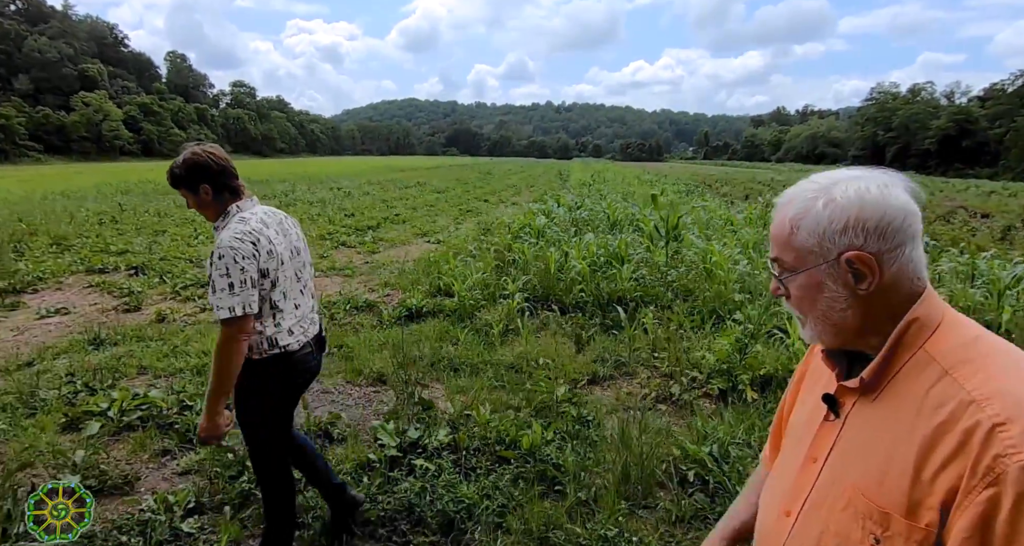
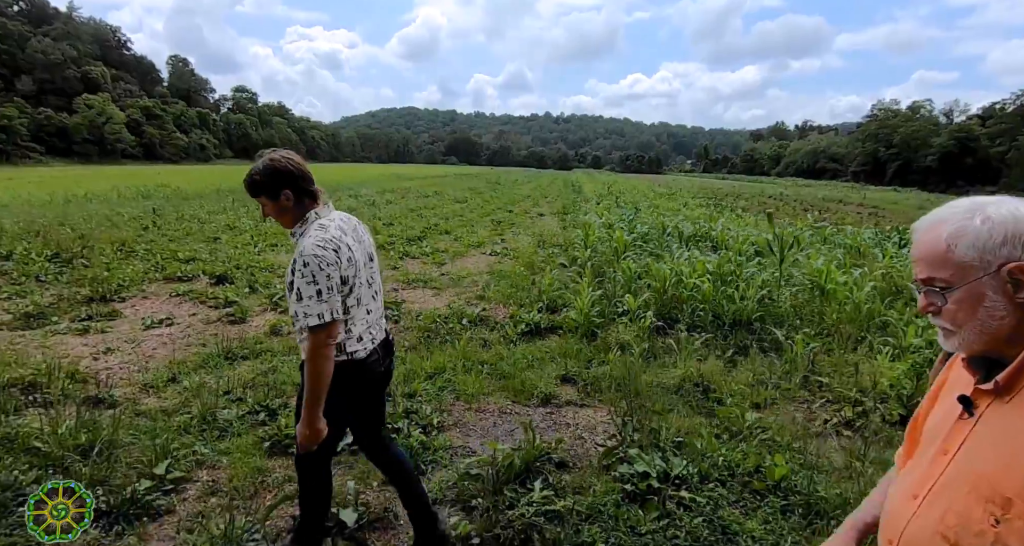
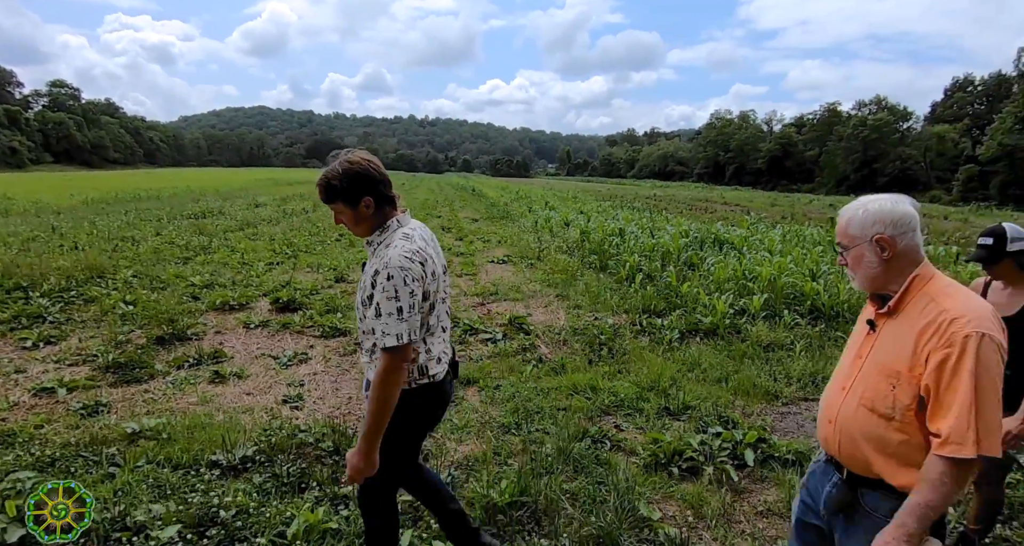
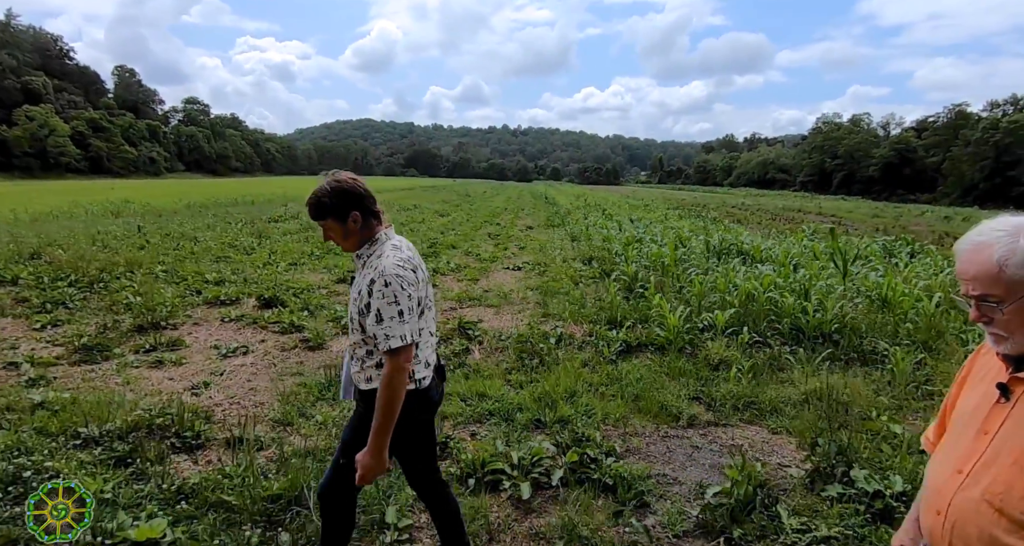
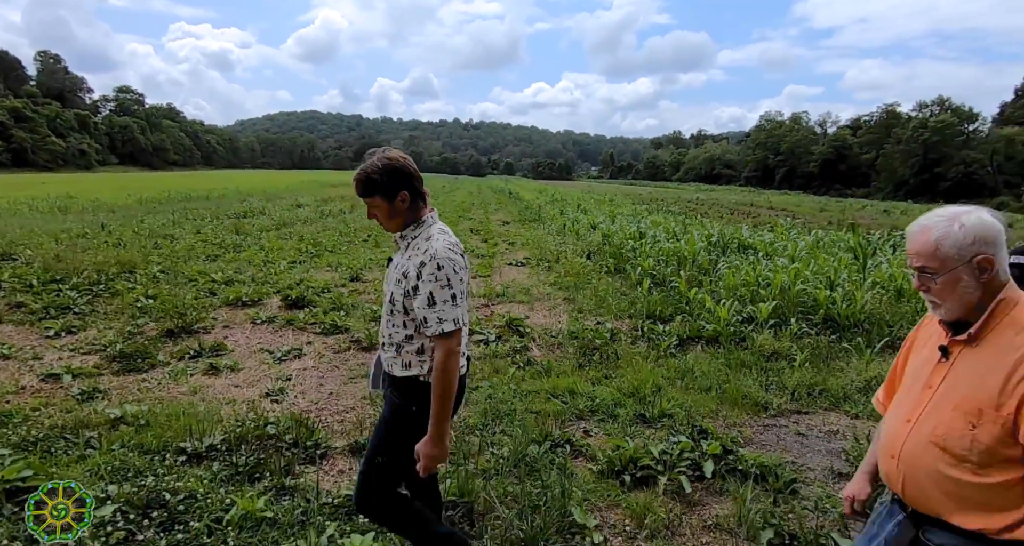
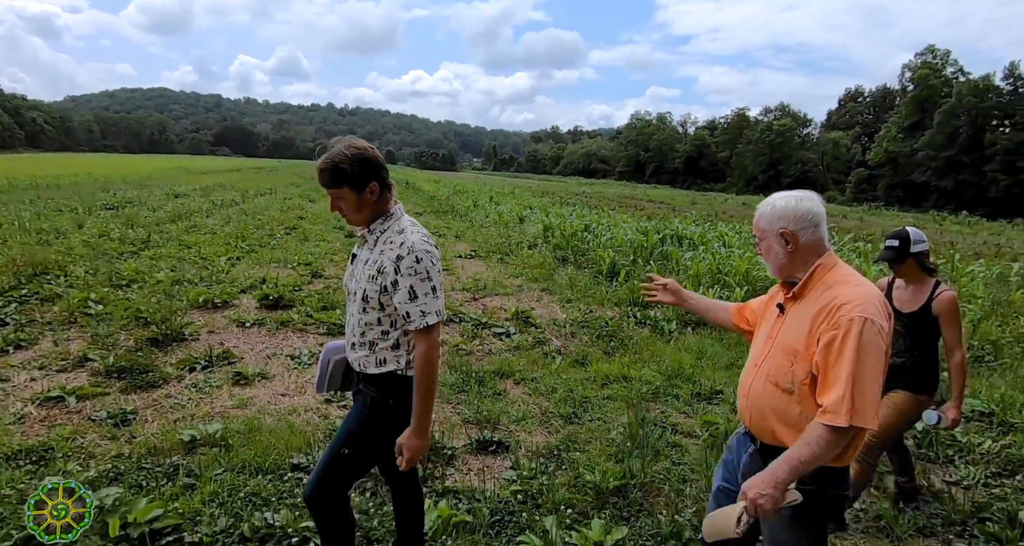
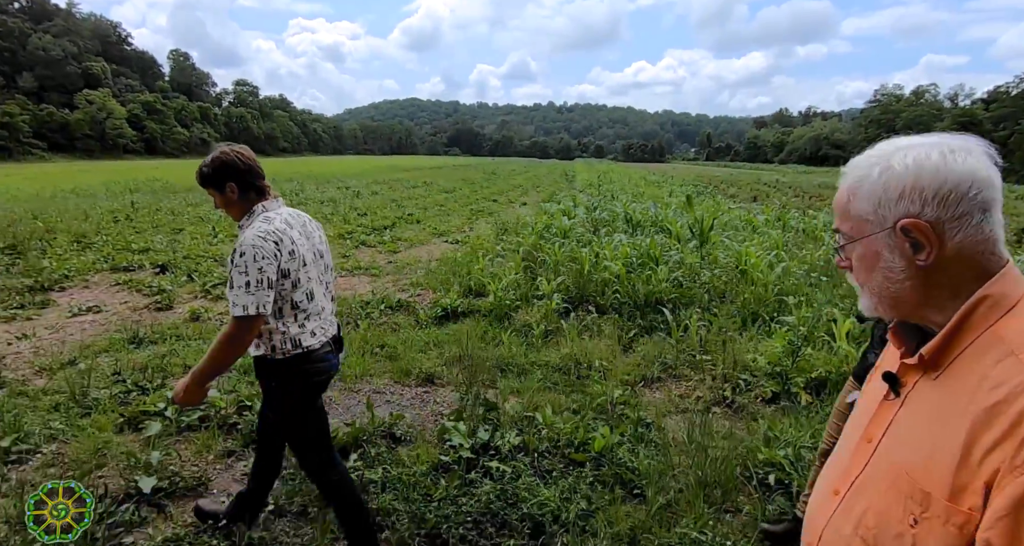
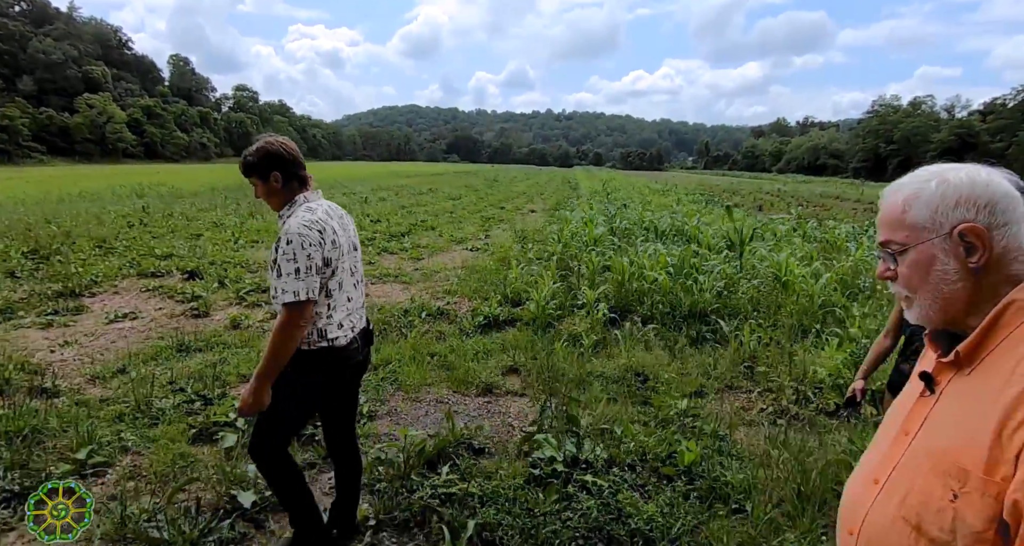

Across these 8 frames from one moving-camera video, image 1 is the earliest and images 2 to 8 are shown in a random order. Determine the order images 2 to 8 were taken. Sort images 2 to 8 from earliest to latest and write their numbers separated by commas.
7, 8, 2, 4, 5, 3, 6
